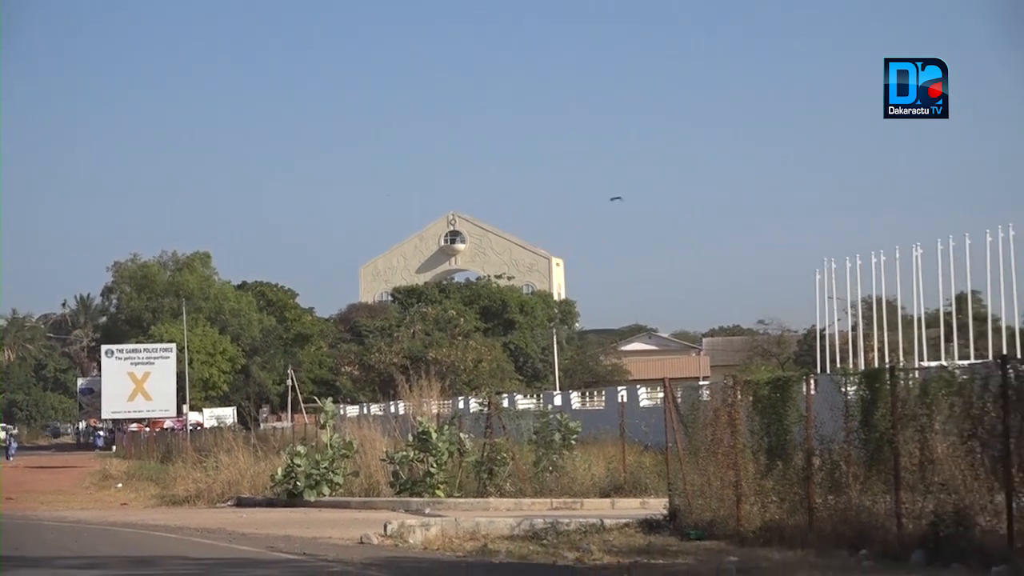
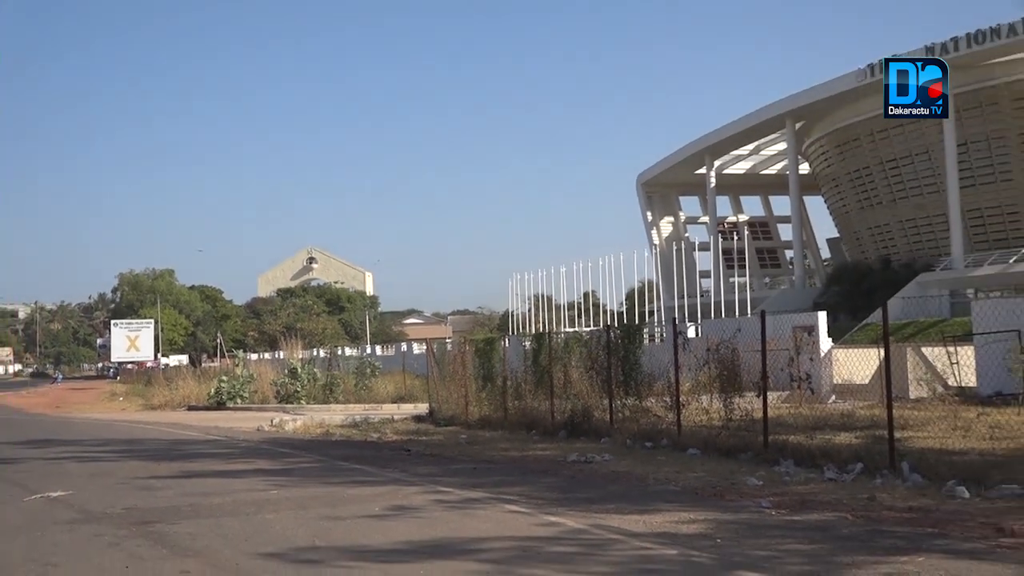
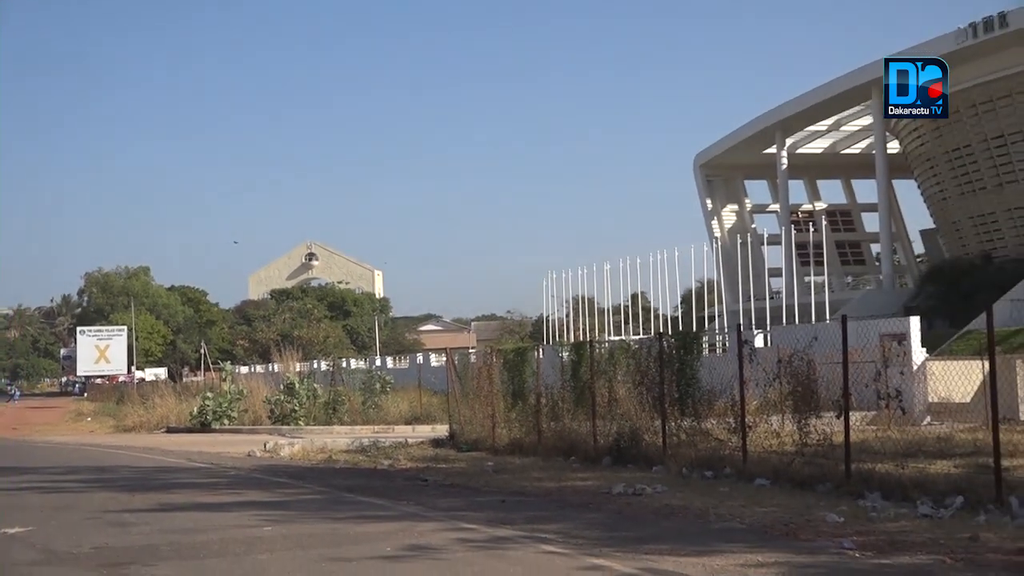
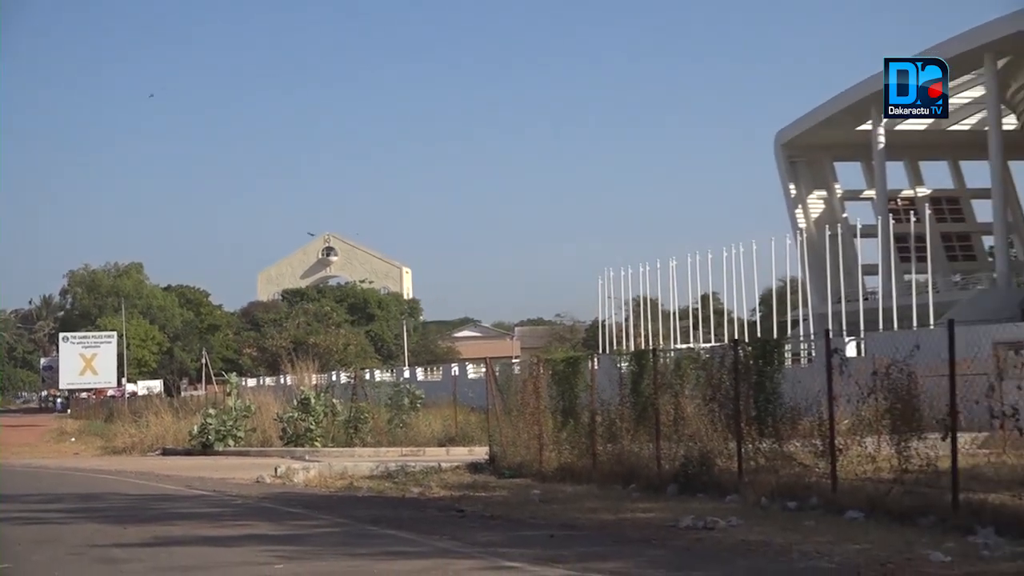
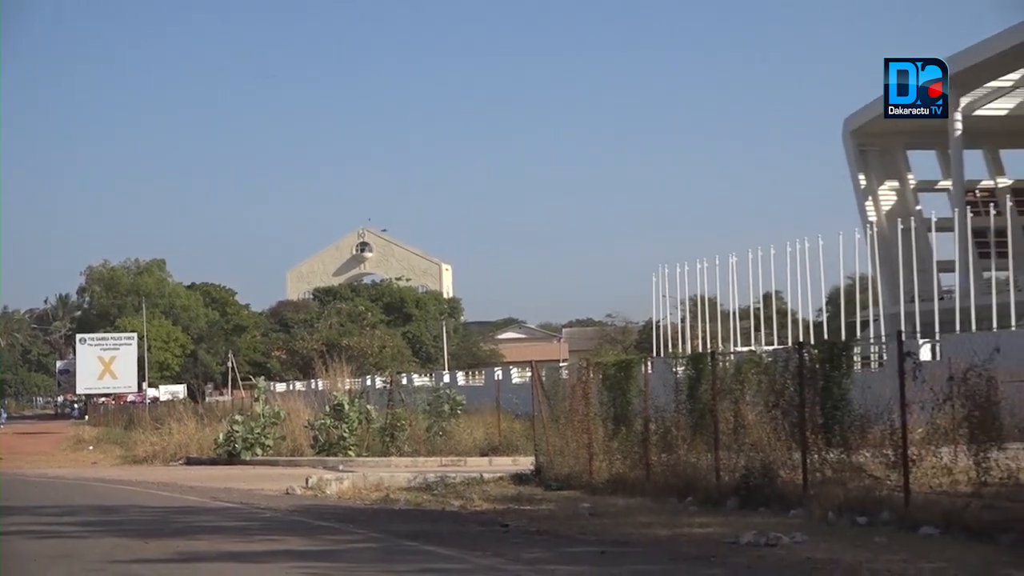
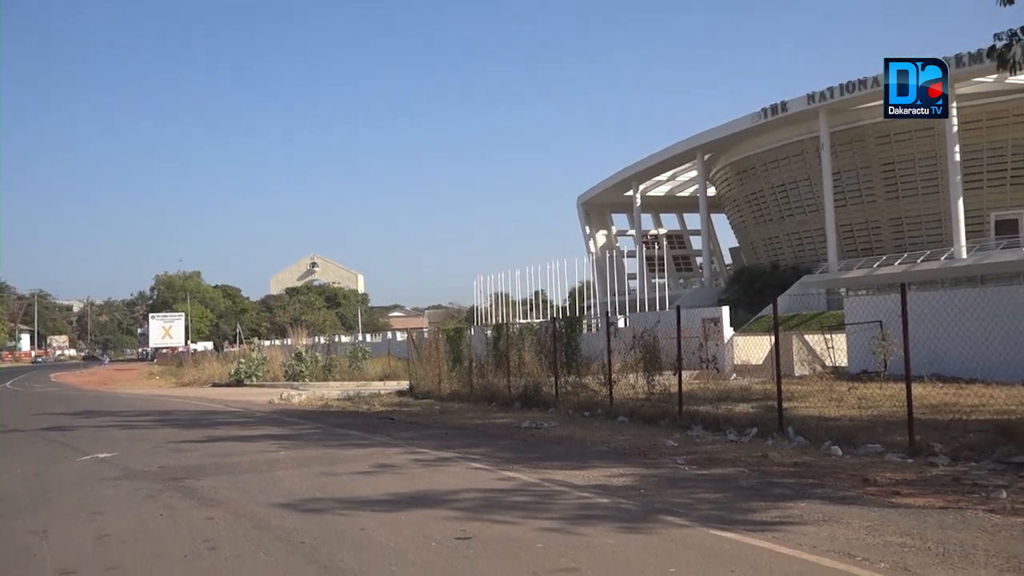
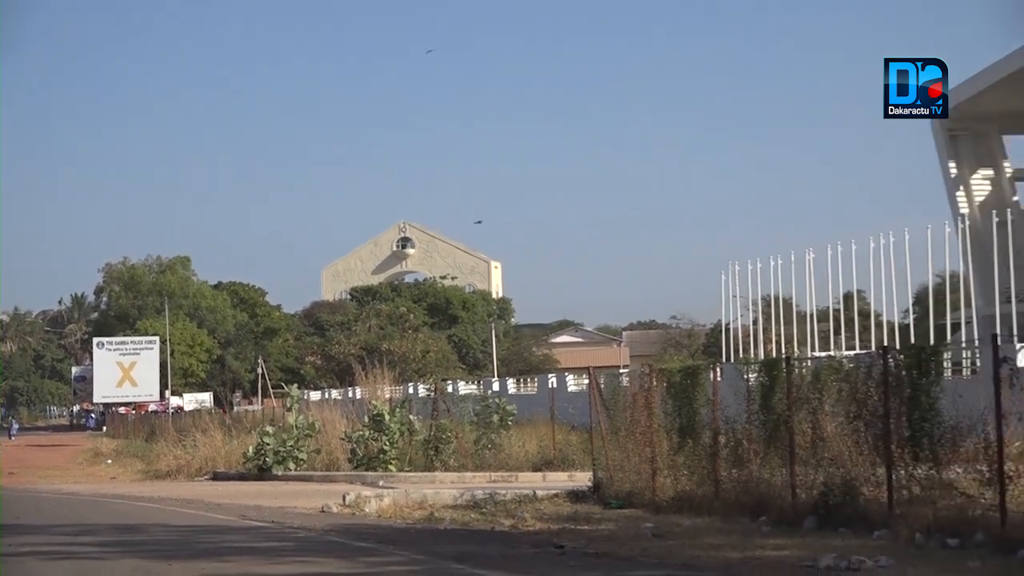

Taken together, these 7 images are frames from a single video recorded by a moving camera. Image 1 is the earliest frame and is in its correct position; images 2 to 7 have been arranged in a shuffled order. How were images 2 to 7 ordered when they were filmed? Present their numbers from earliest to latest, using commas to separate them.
7, 5, 4, 3, 2, 6
